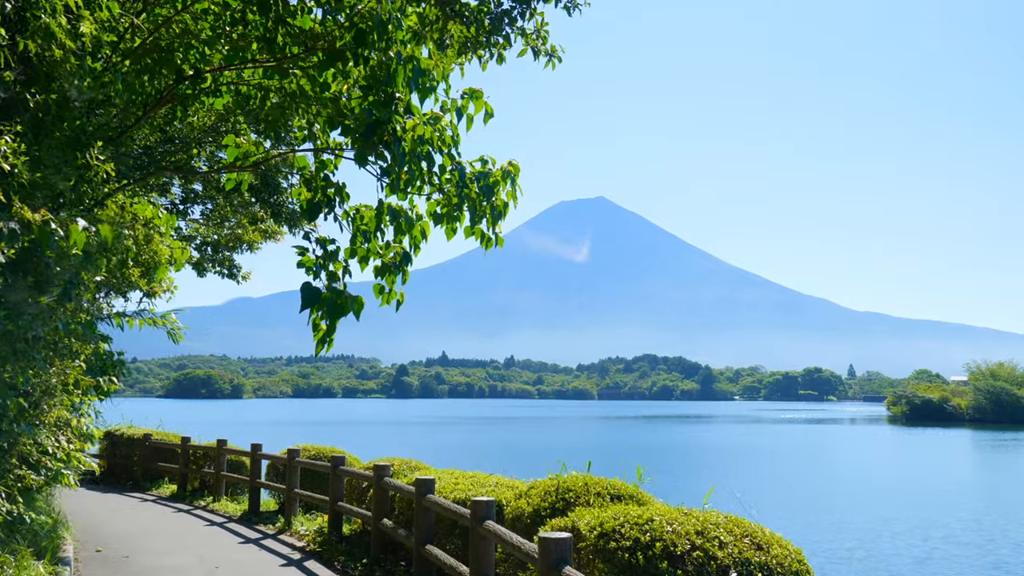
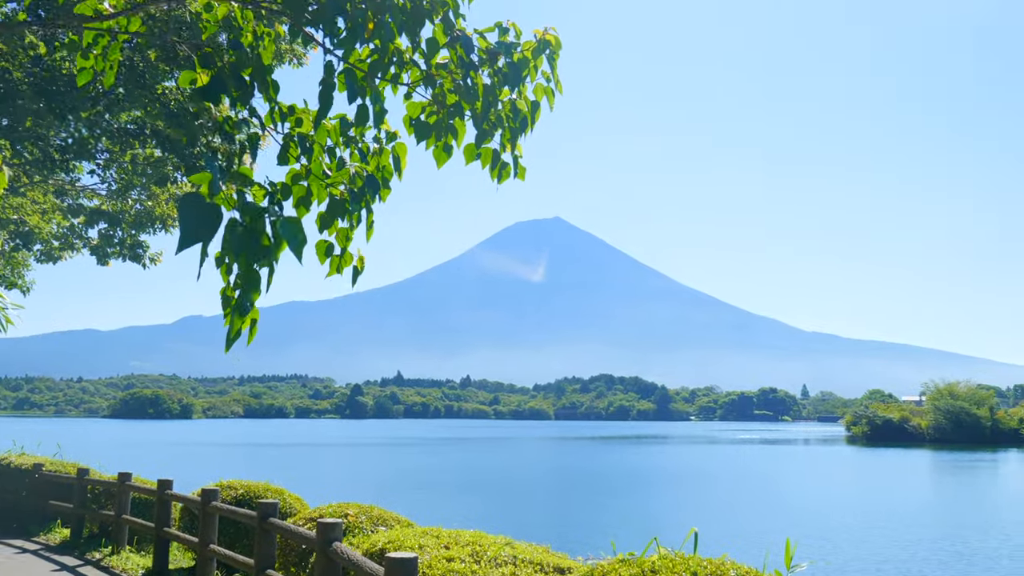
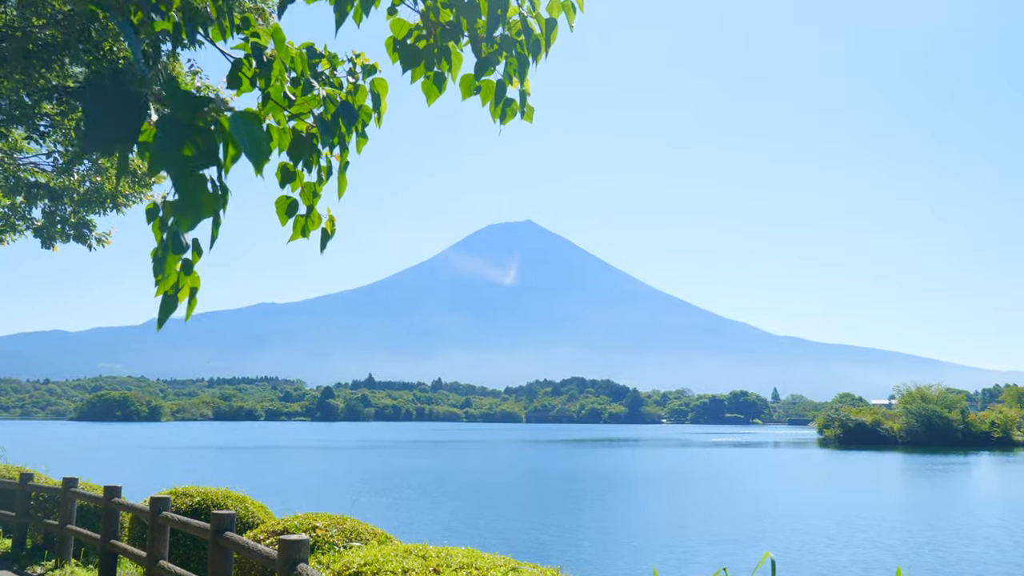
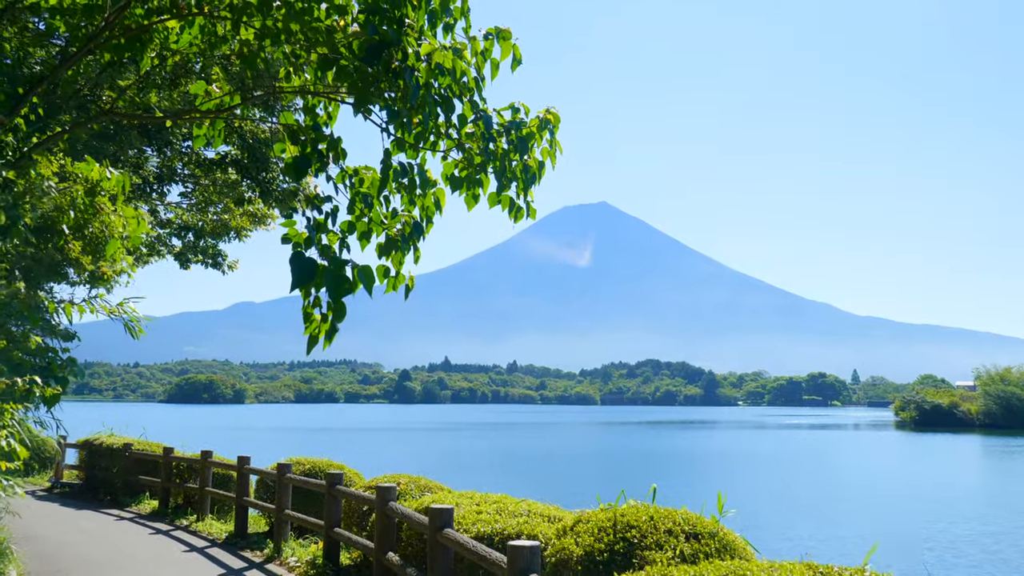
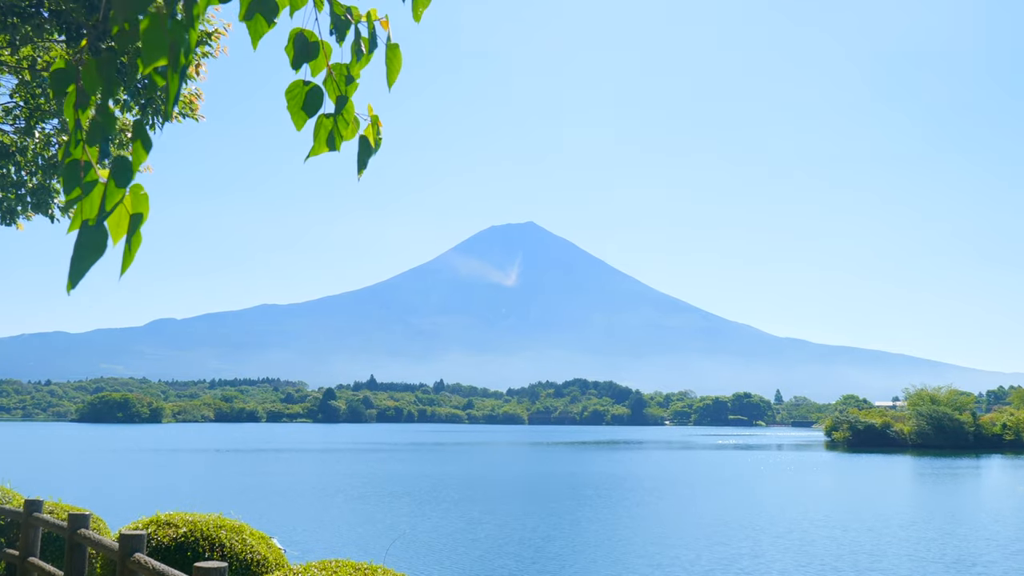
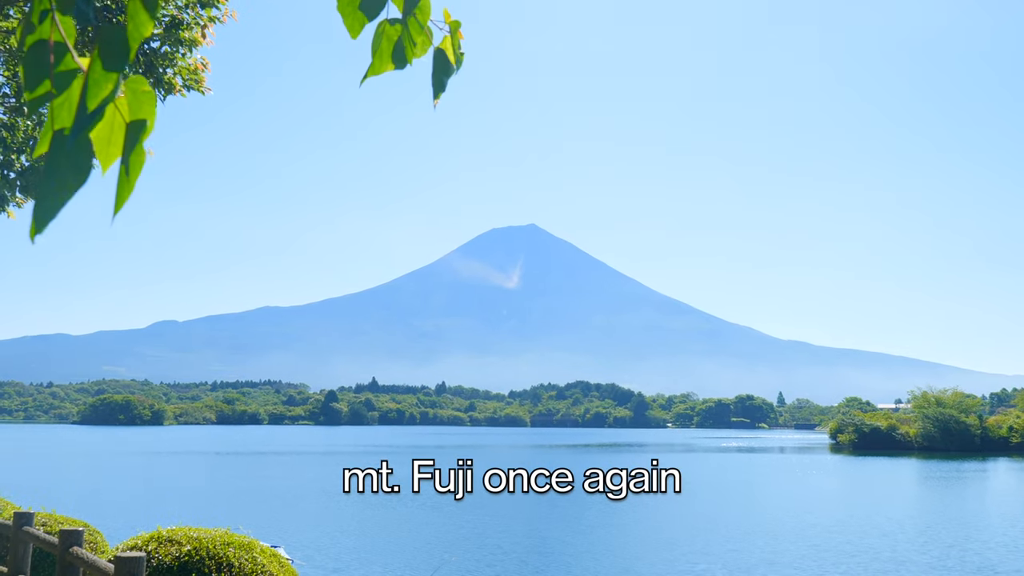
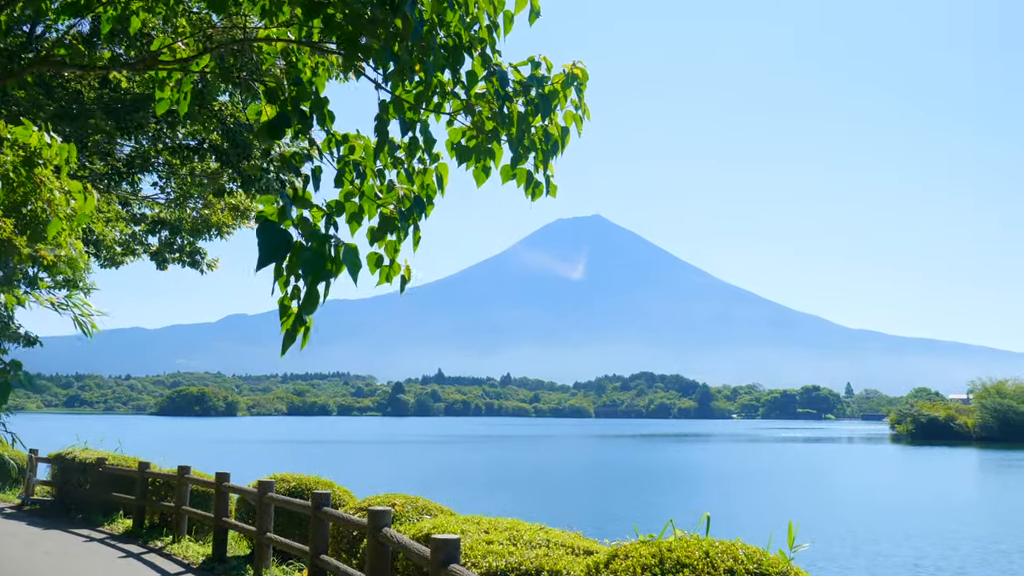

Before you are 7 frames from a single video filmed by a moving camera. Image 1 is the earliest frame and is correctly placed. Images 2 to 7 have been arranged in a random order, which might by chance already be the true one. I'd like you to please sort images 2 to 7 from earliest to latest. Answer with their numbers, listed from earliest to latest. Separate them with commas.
4, 7, 2, 3, 5, 6
